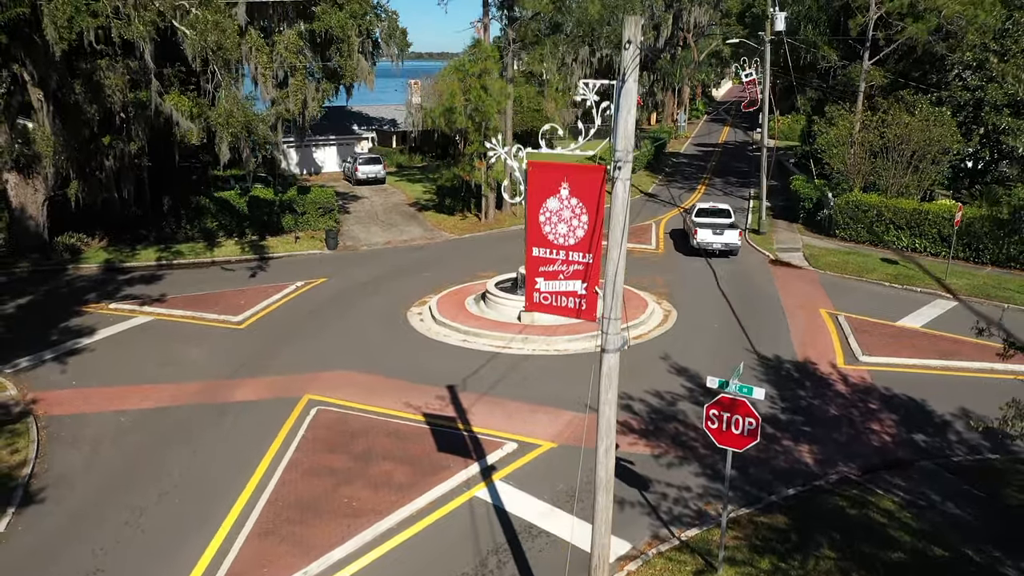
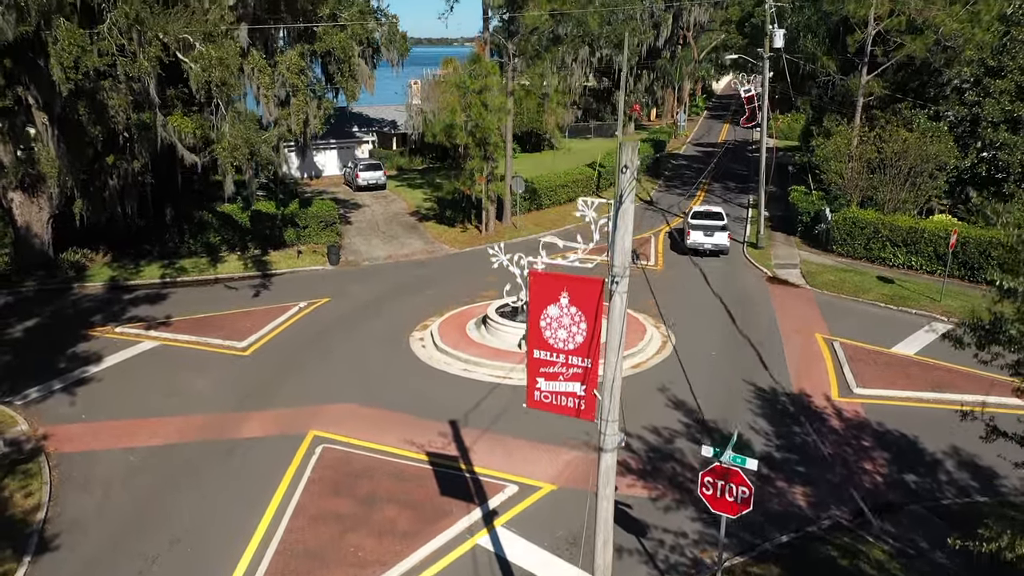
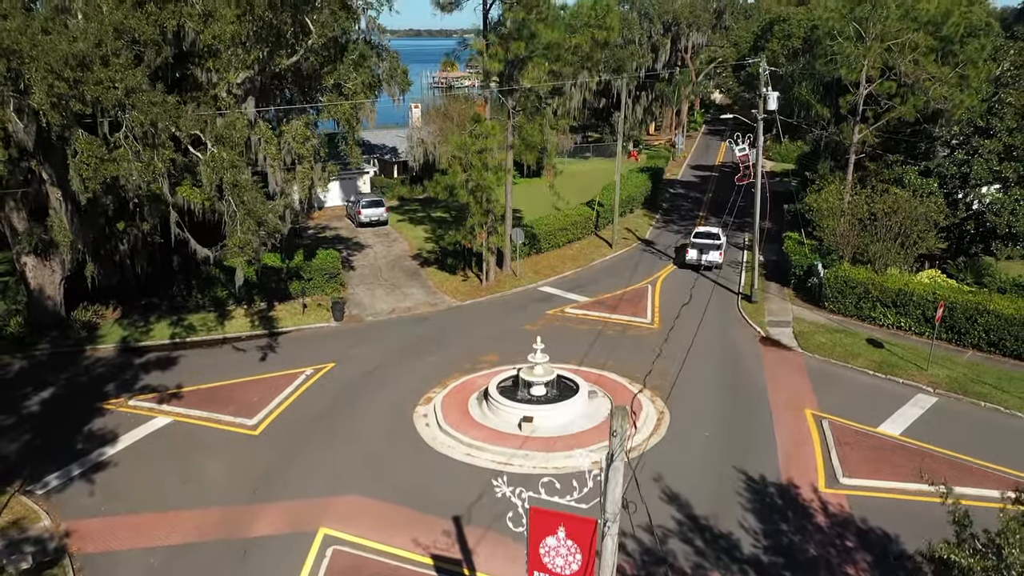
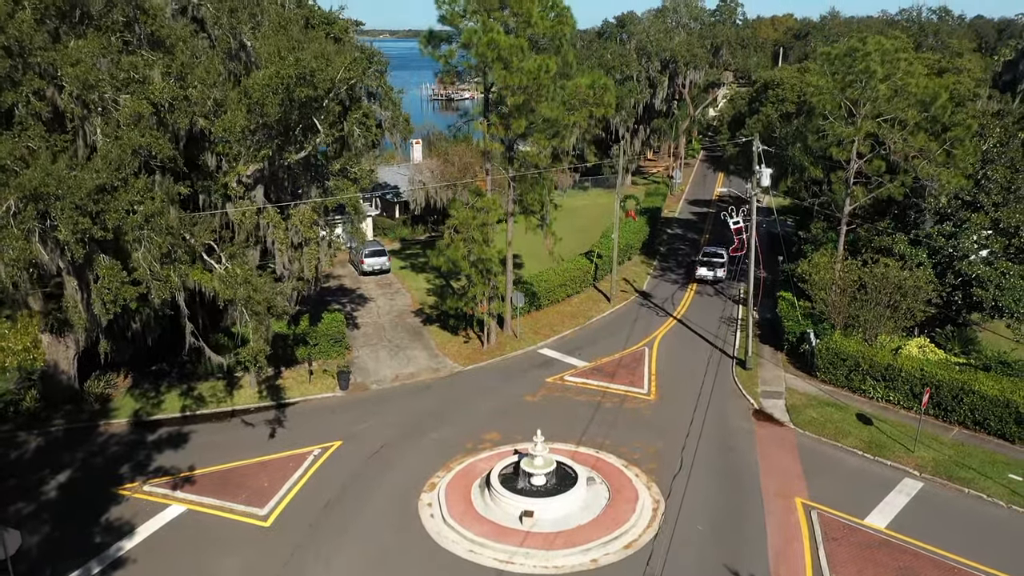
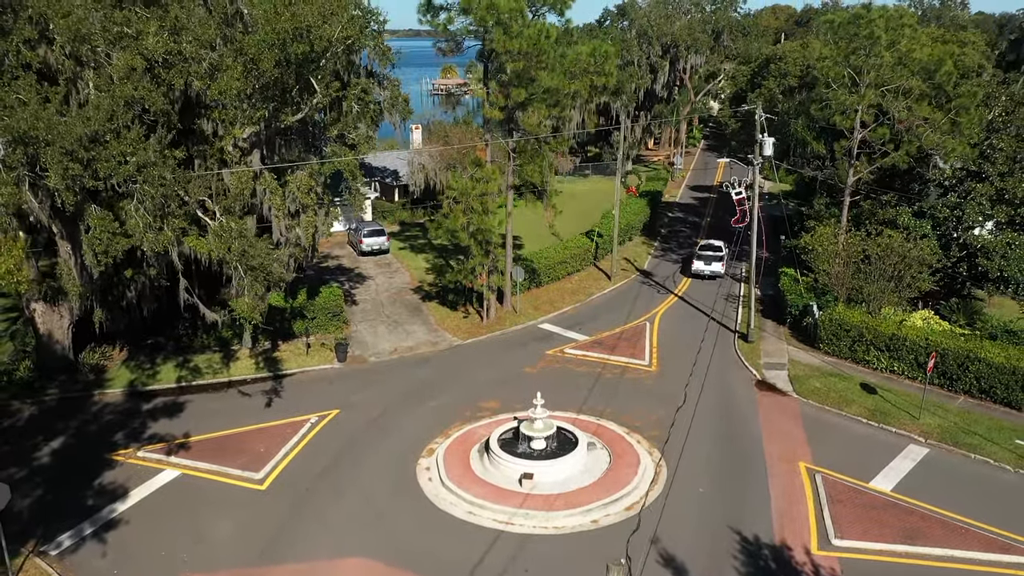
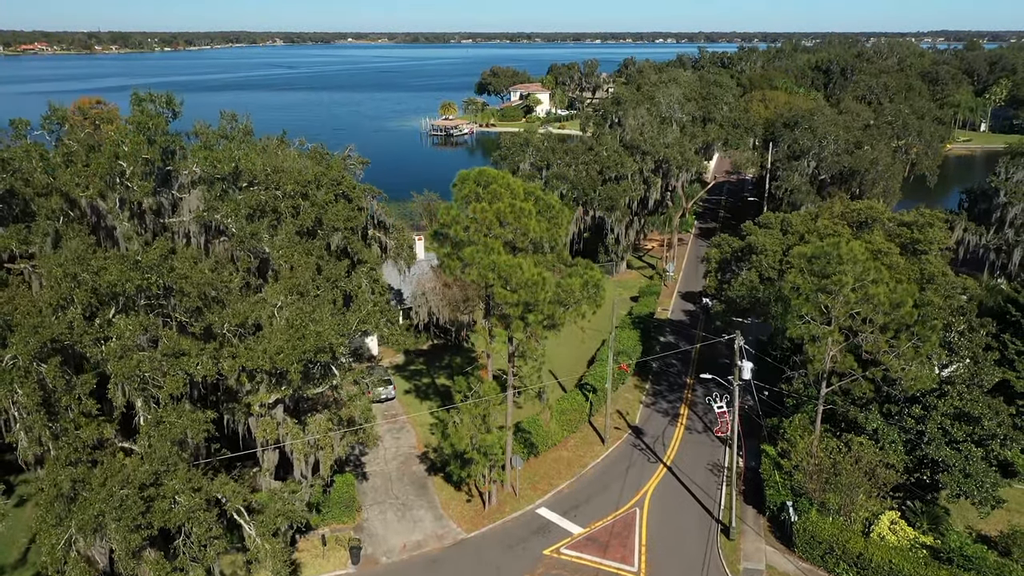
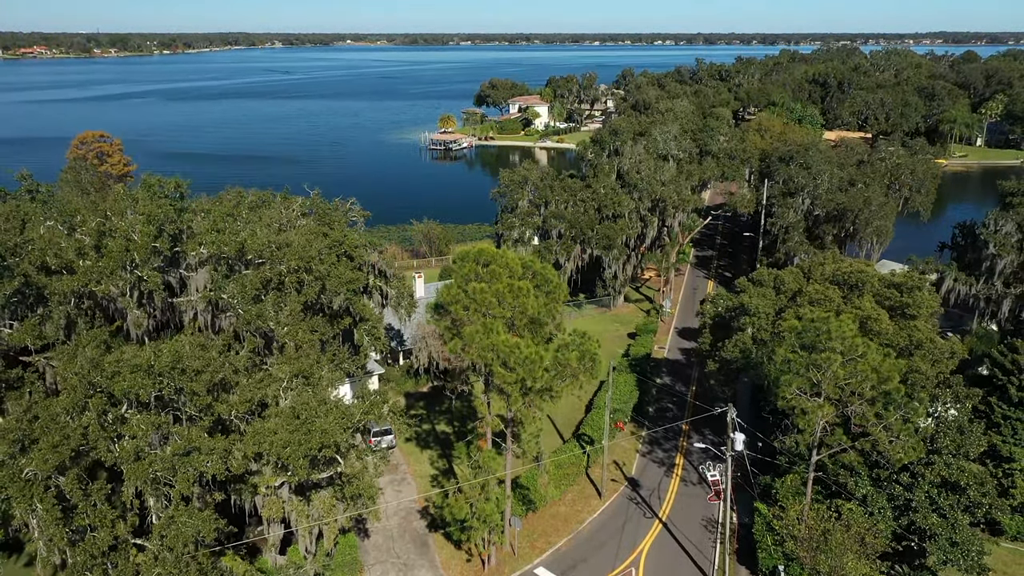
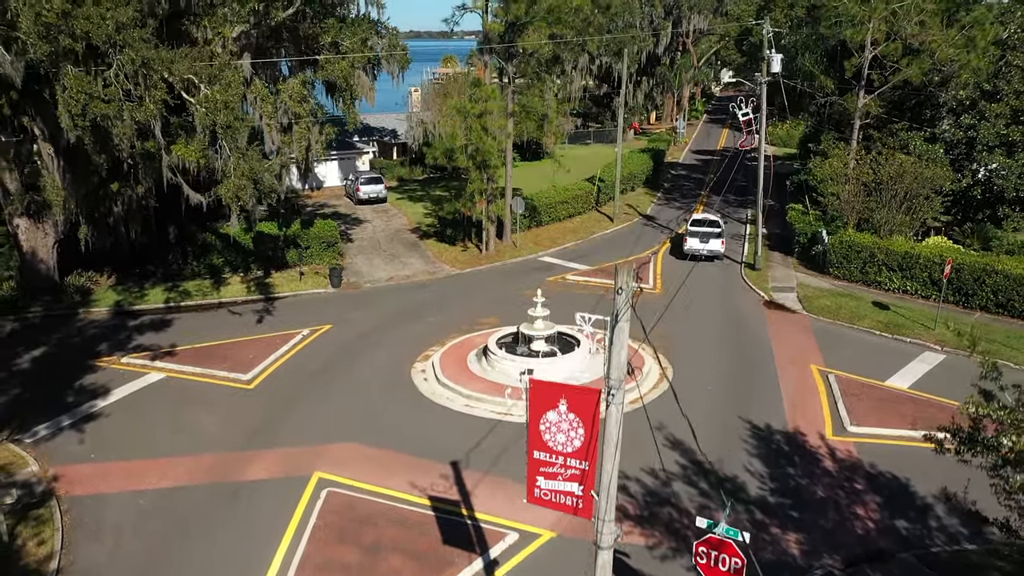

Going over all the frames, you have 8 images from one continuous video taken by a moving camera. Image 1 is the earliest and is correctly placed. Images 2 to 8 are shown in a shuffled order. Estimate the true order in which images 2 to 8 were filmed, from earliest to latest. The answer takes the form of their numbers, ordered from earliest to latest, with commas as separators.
2, 8, 3, 5, 4, 6, 7
